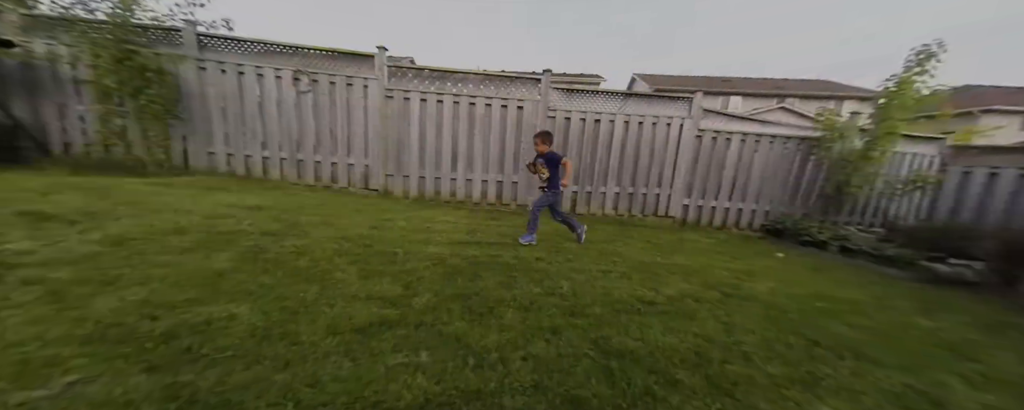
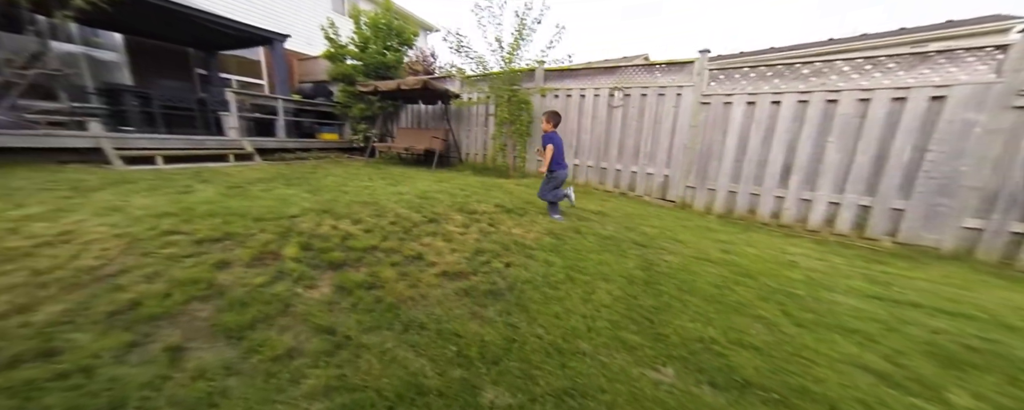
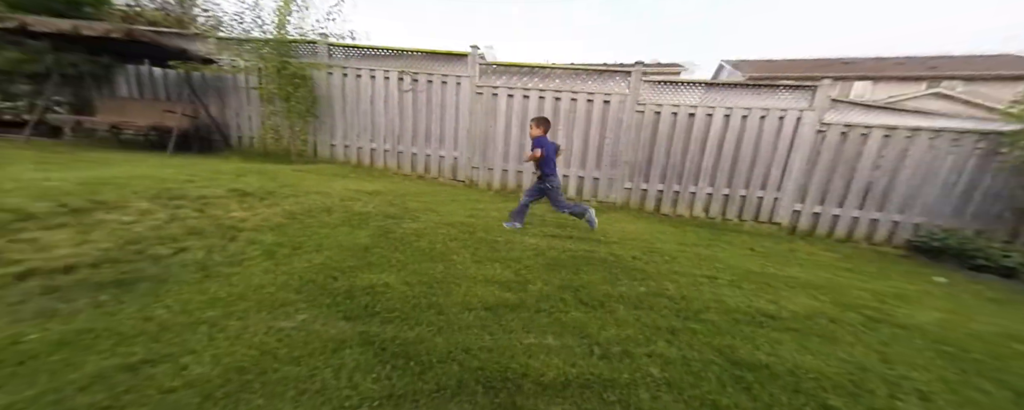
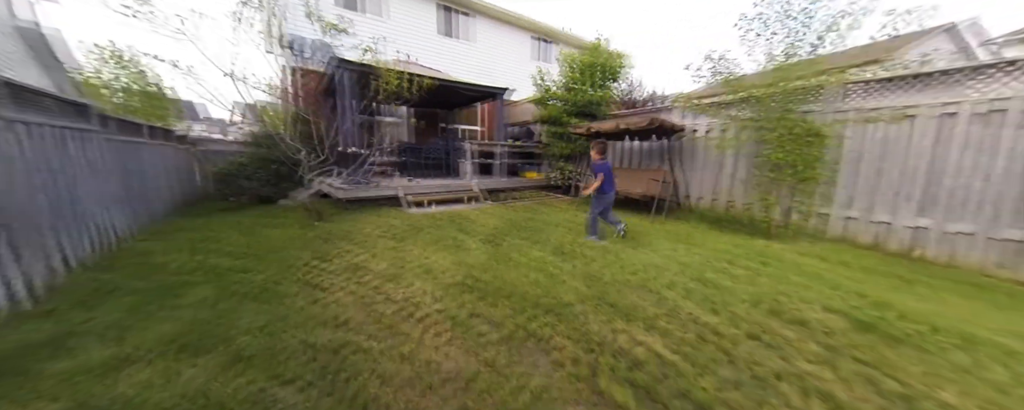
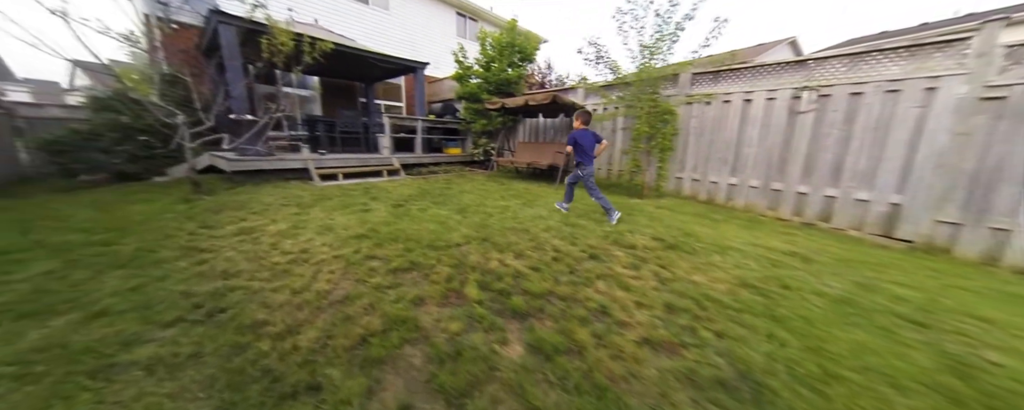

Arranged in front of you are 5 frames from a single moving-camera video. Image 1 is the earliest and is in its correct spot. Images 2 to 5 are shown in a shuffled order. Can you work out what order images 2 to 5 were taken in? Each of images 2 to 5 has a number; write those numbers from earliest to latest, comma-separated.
3, 2, 5, 4
